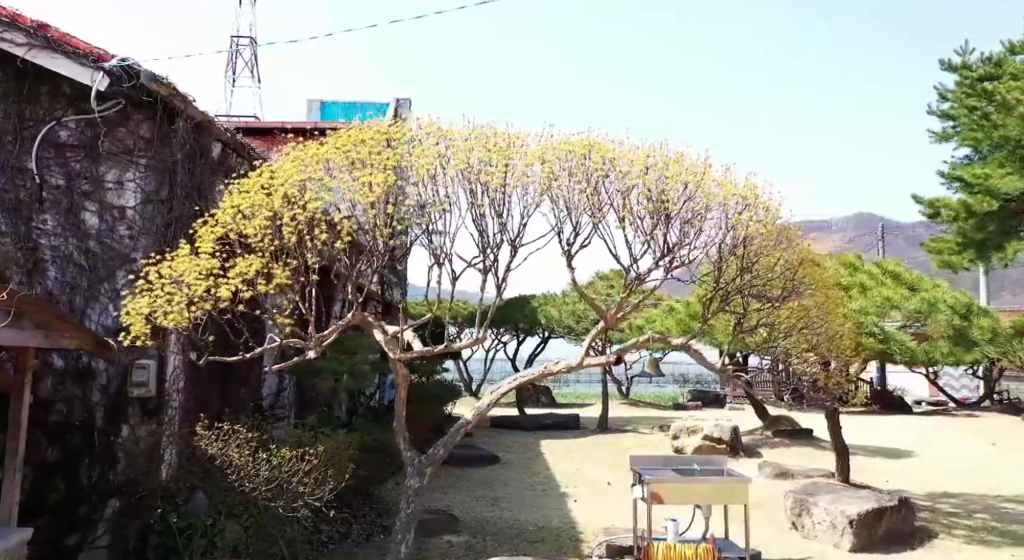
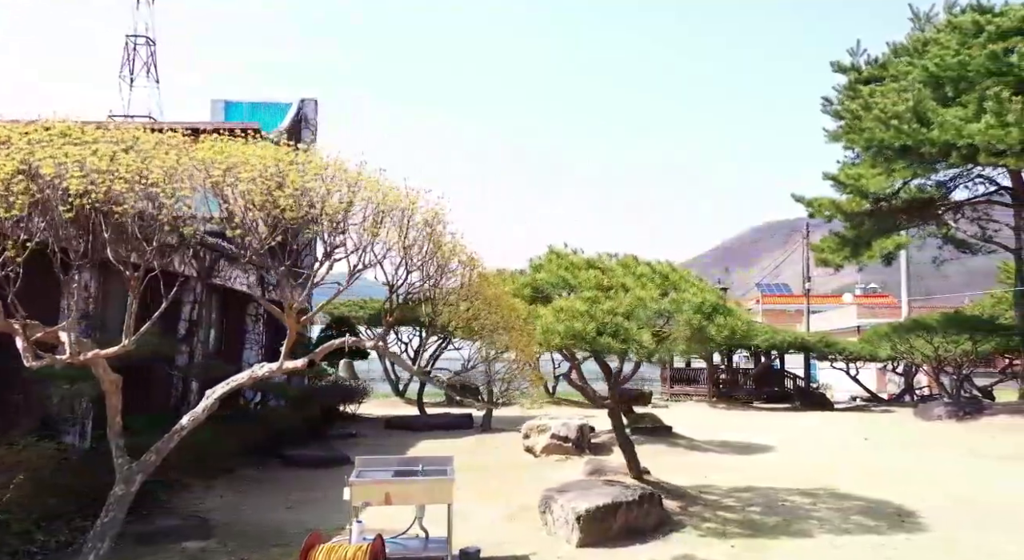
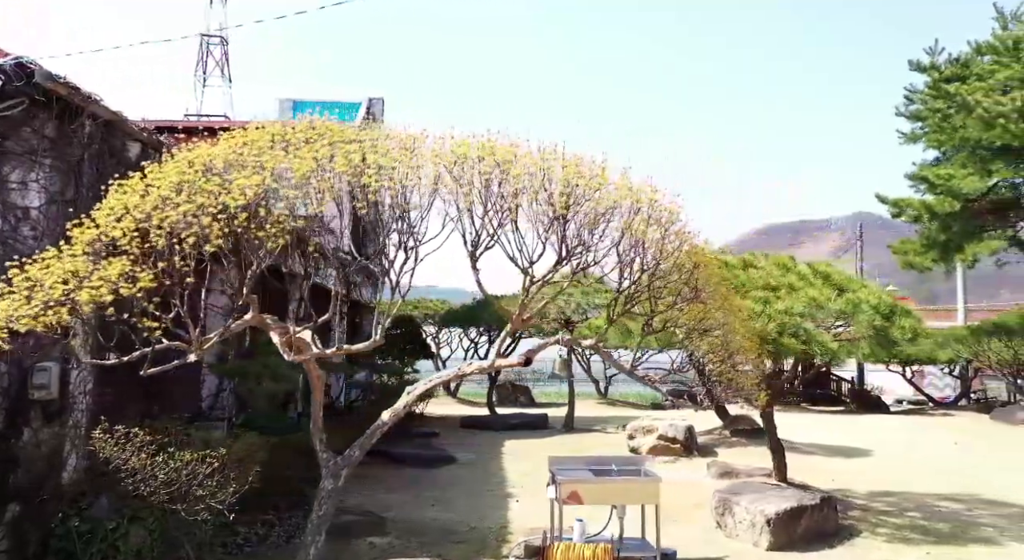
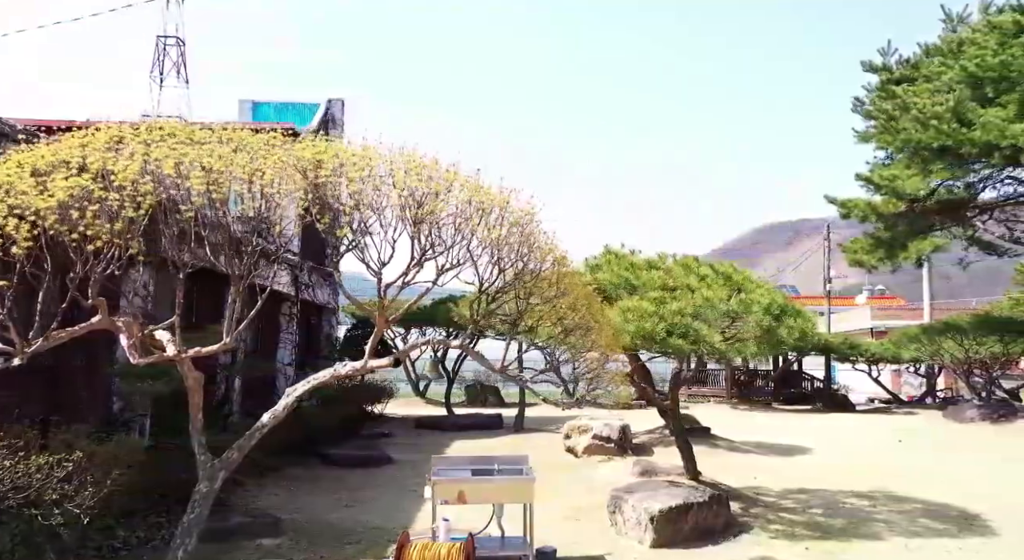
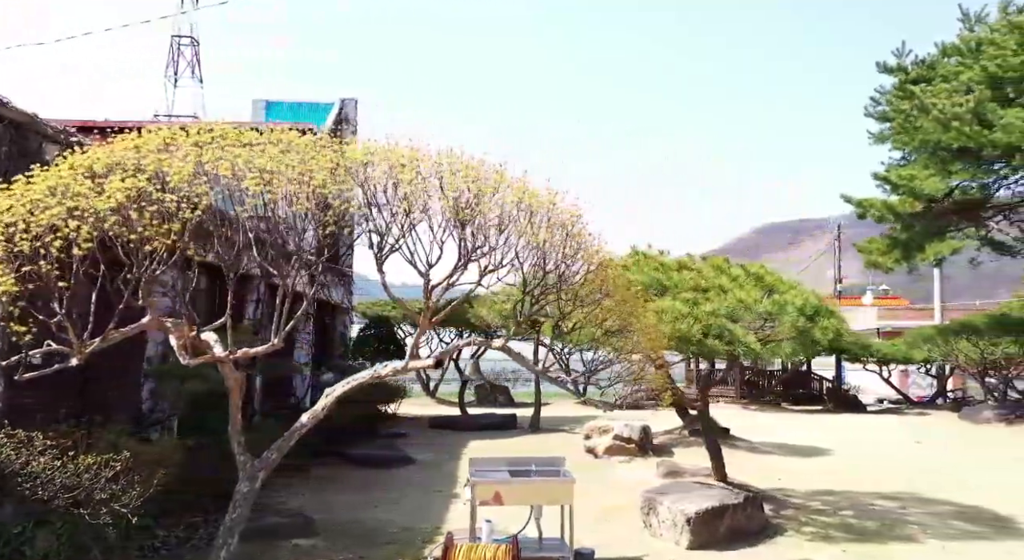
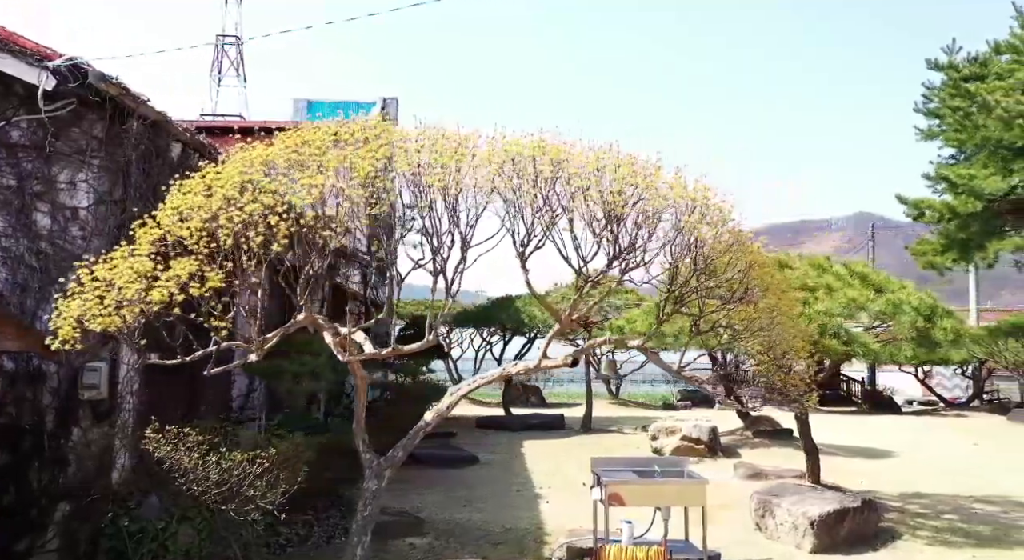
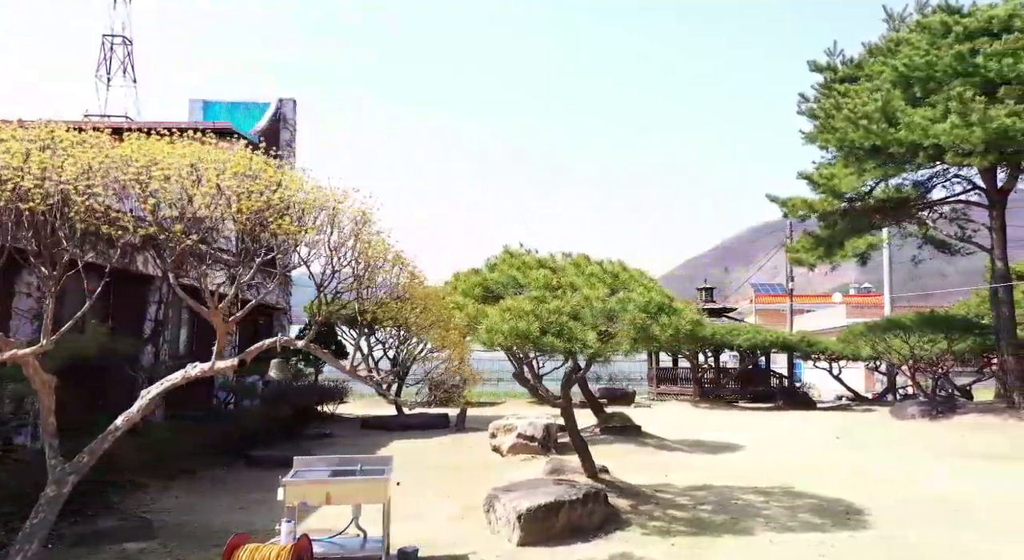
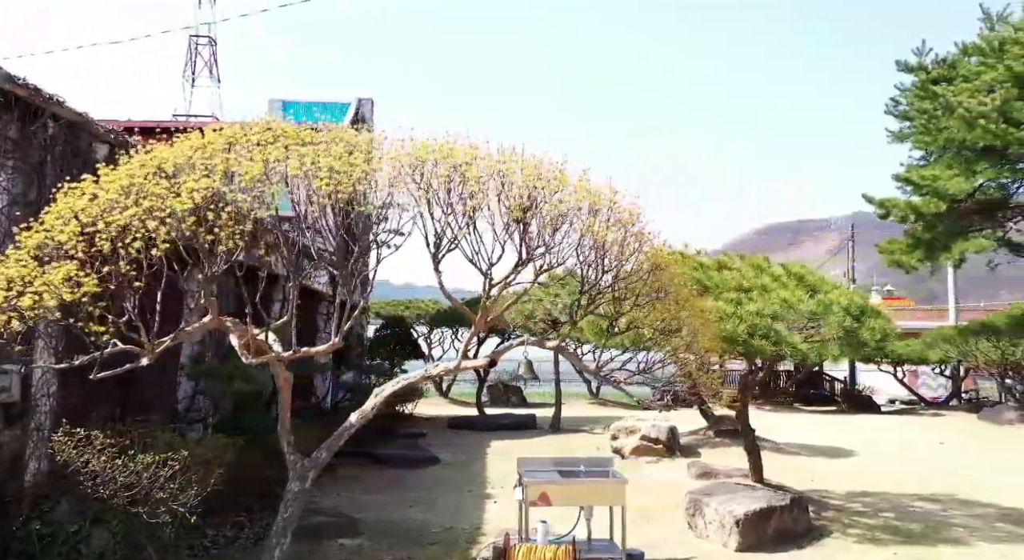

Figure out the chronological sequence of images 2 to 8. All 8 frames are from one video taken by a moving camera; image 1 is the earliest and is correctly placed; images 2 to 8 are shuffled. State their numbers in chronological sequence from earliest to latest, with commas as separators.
6, 3, 8, 5, 4, 2, 7
